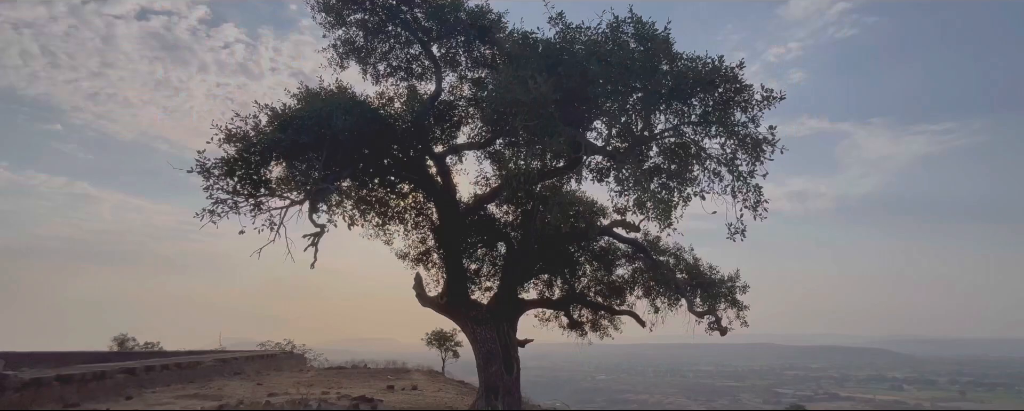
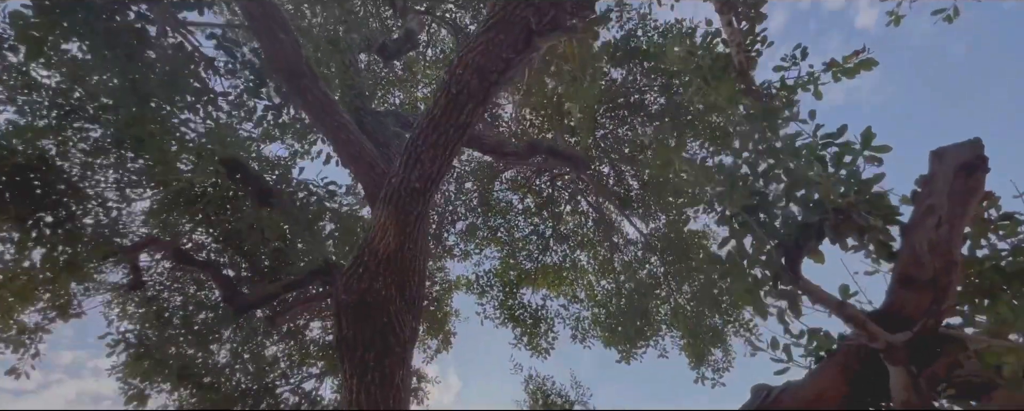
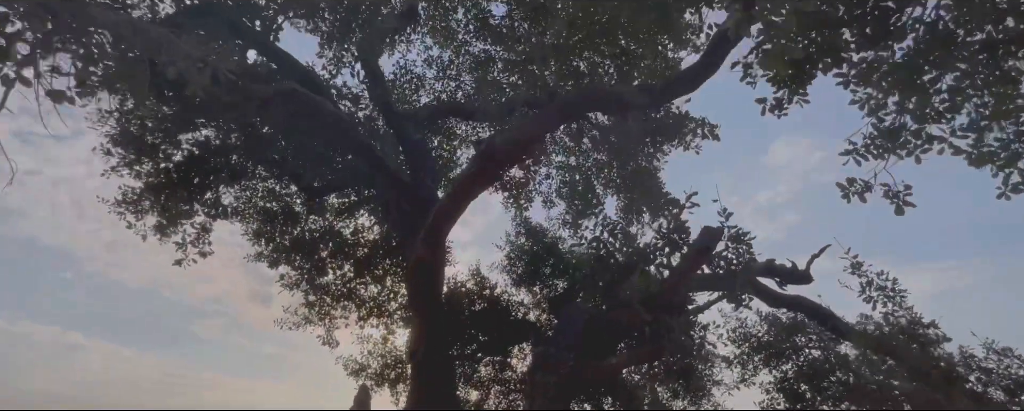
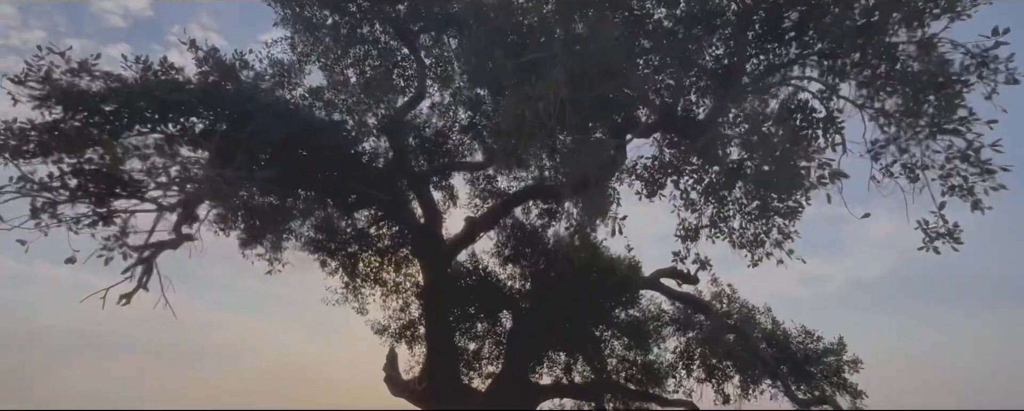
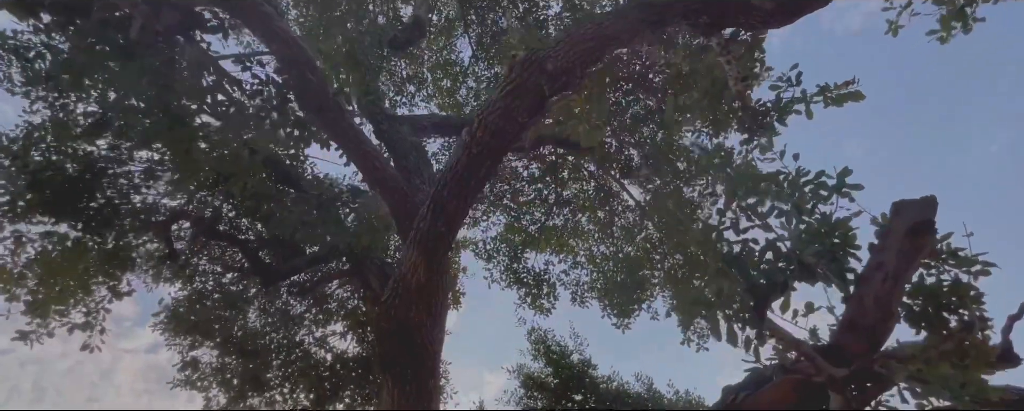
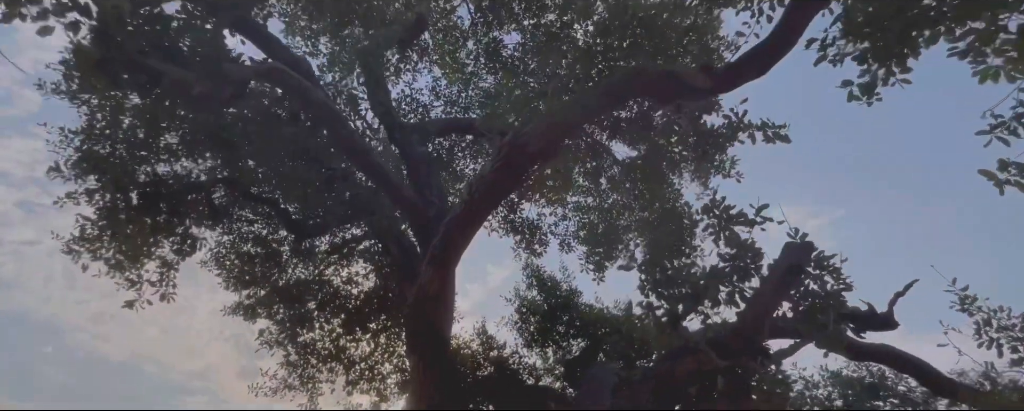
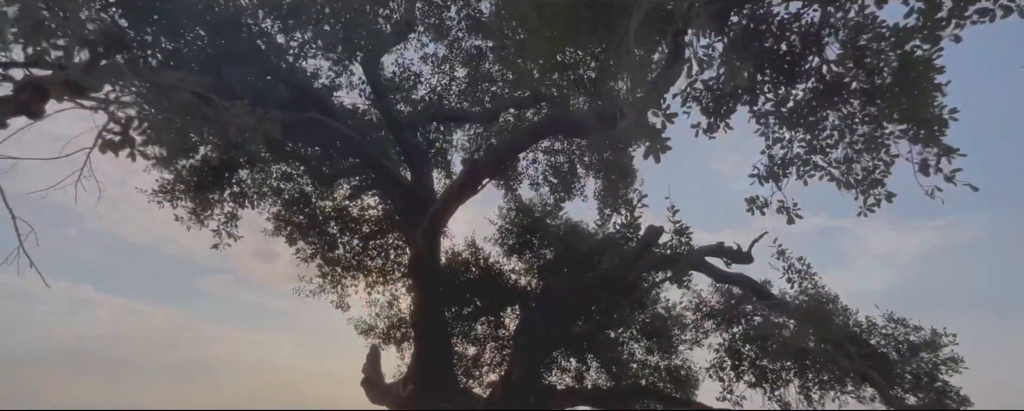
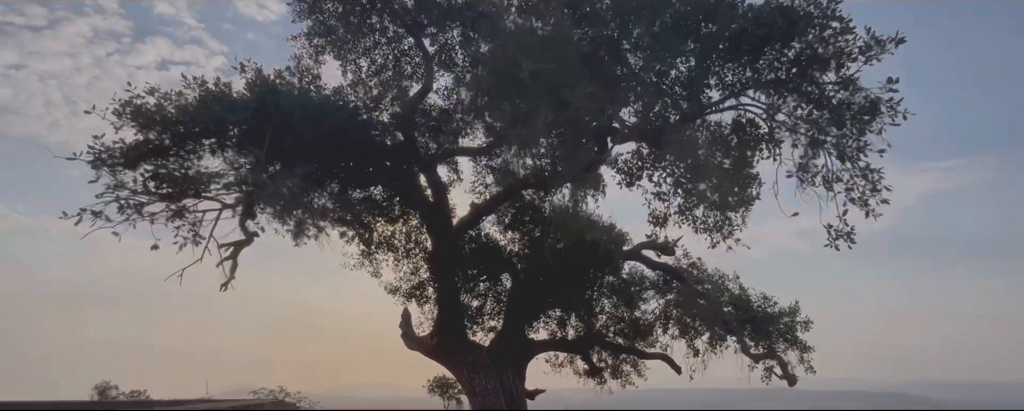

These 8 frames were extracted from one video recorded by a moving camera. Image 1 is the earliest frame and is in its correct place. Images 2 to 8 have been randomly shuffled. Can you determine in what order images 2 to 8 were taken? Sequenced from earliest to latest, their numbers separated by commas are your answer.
8, 4, 7, 3, 6, 5, 2
